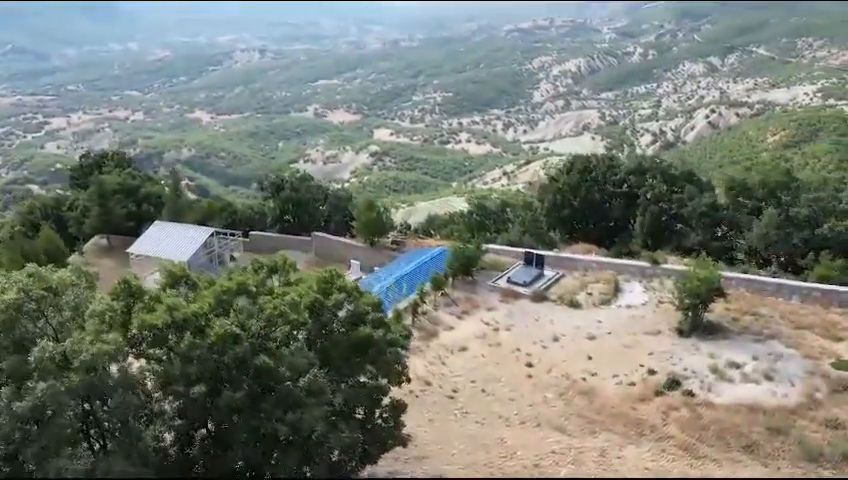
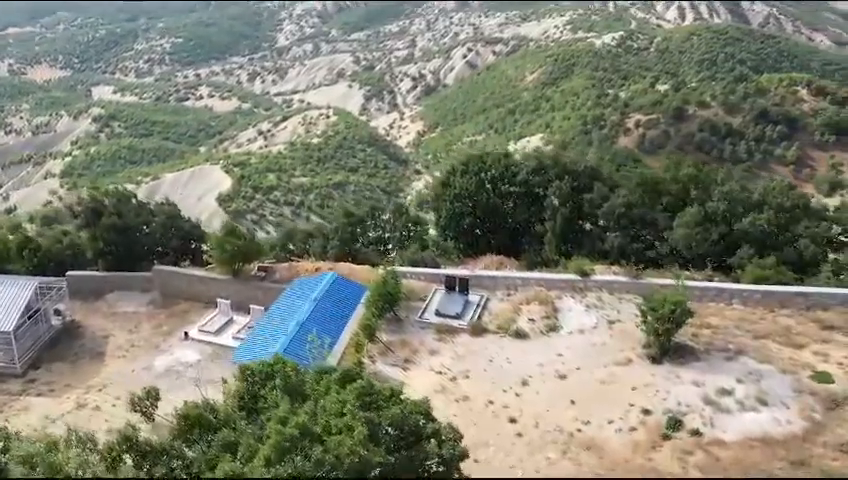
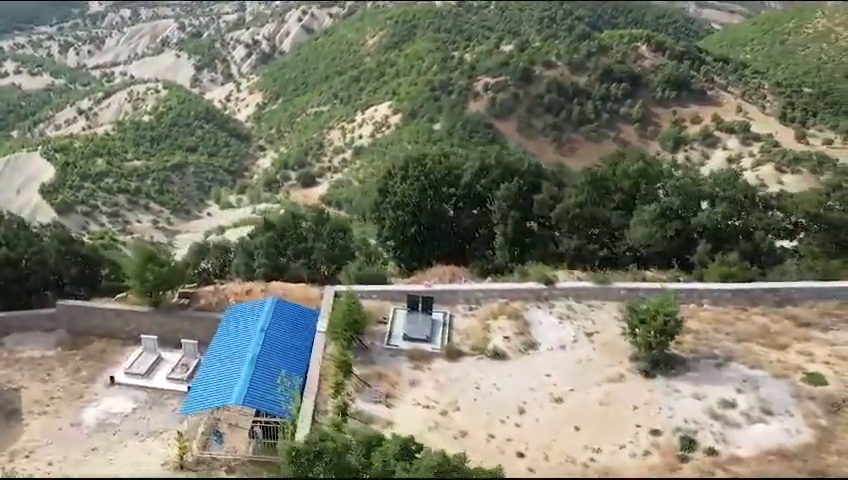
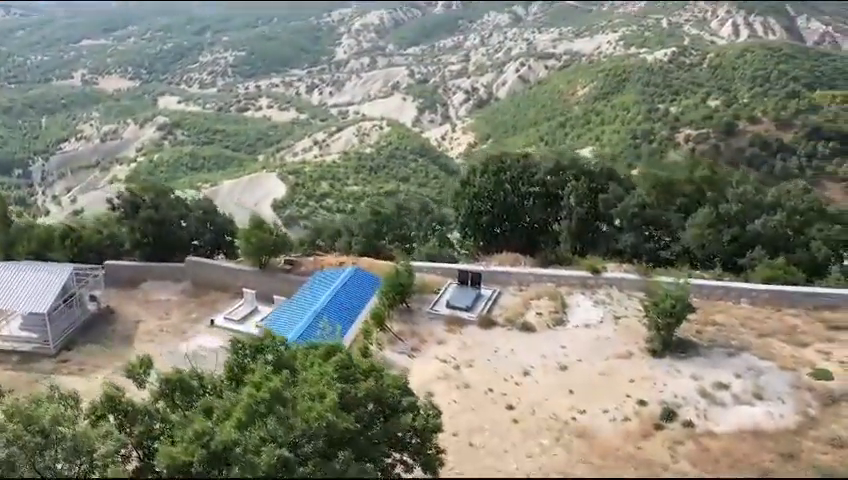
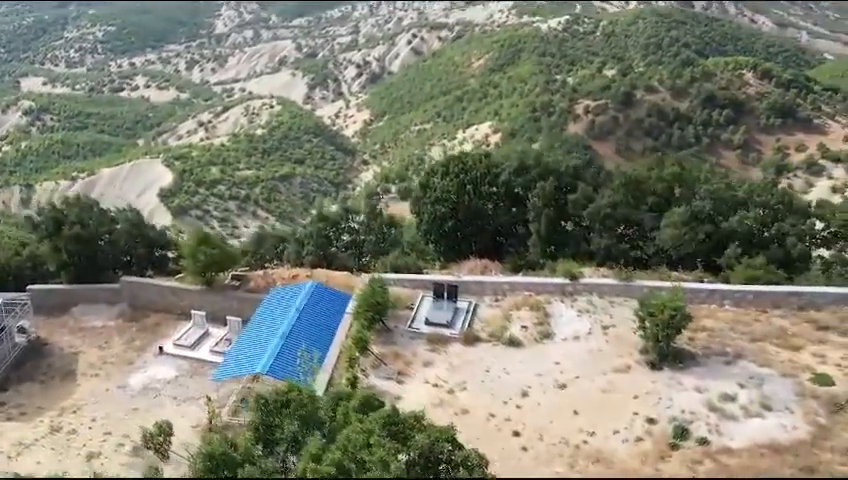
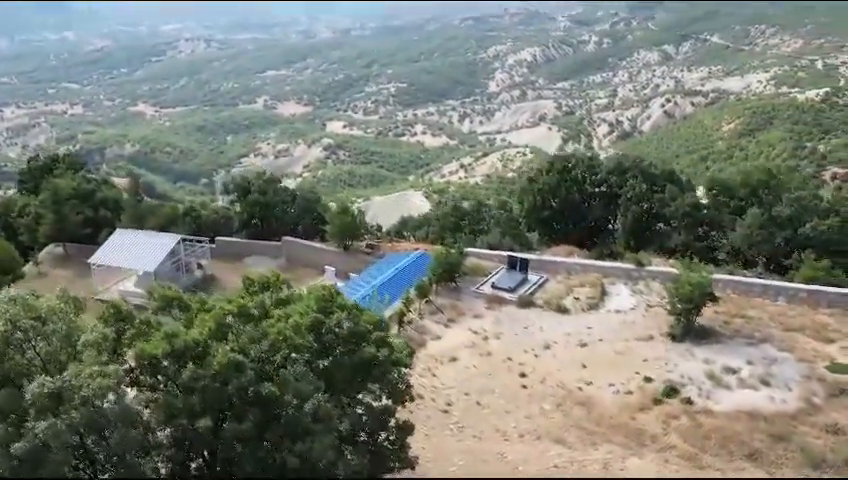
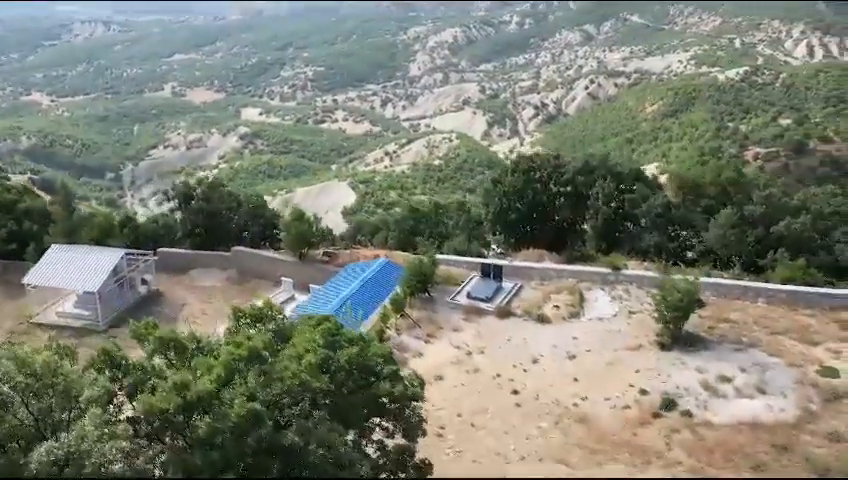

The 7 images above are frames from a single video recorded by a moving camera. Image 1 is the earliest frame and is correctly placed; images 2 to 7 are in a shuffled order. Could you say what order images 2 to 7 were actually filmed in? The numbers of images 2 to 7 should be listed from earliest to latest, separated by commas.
6, 7, 4, 2, 5, 3
